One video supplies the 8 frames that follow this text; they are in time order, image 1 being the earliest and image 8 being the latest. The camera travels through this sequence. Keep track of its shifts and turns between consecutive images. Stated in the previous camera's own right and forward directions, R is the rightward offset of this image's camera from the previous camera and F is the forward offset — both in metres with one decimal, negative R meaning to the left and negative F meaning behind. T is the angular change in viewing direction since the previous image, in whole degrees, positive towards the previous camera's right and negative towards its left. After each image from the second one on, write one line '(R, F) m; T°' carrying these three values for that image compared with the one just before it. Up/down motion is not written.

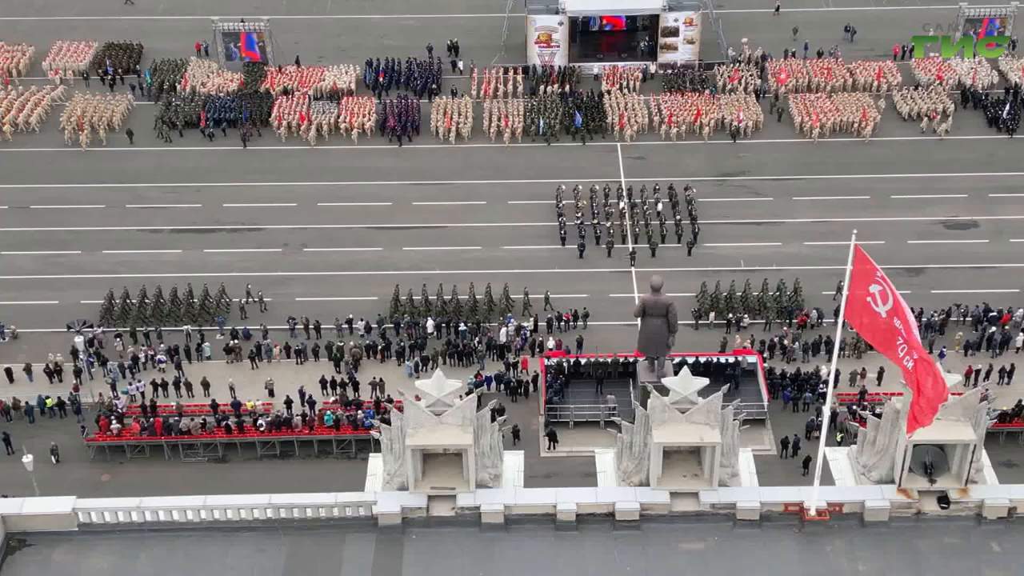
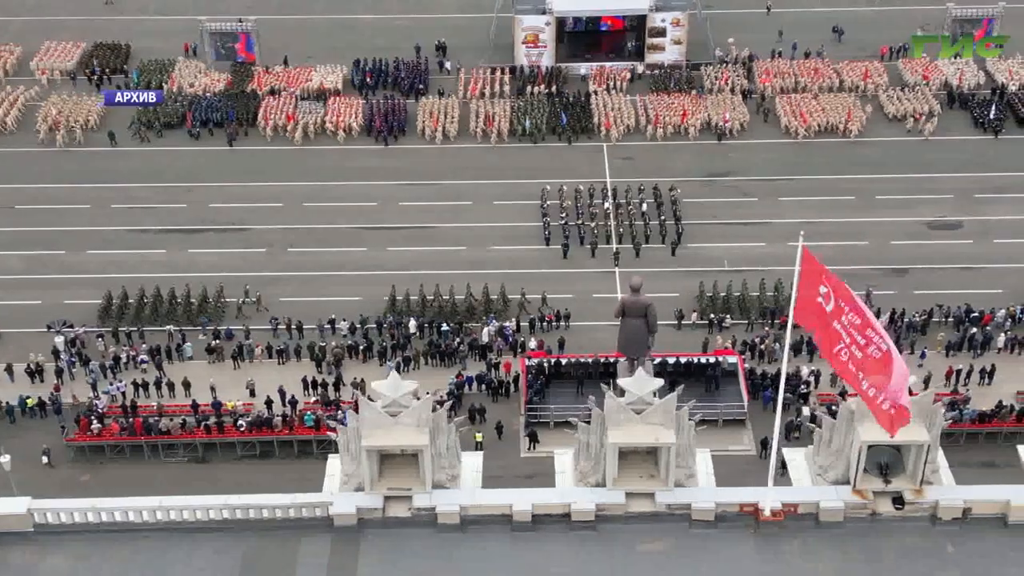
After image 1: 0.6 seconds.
(+0.7, 0.0) m; 0°
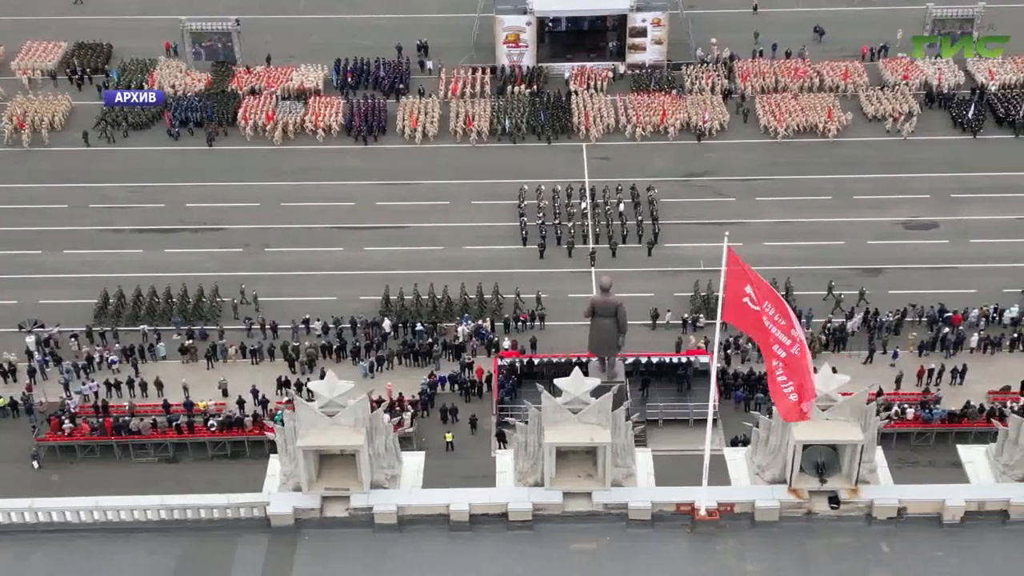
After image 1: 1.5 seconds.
(+1.0, -0.1) m; 0°
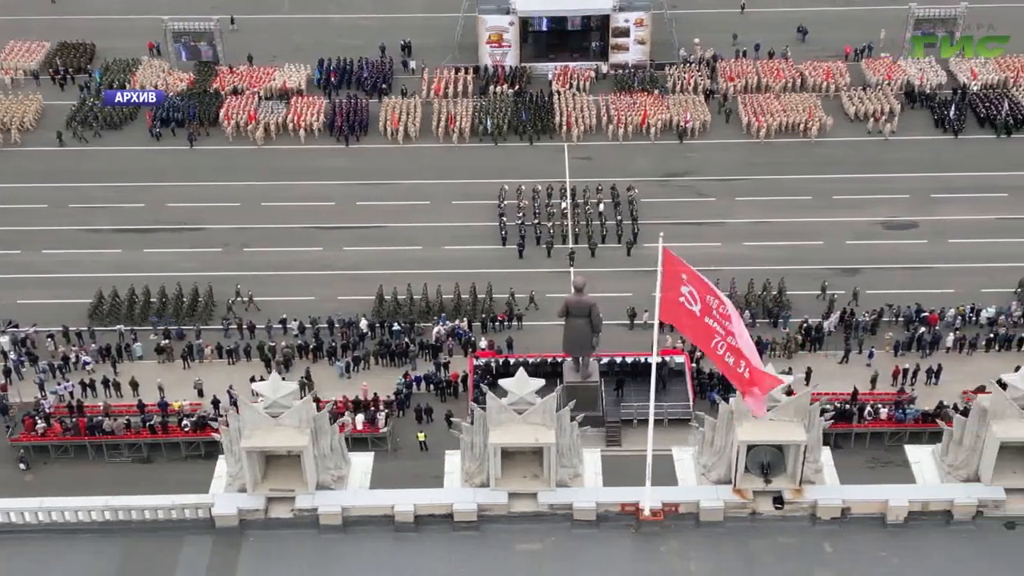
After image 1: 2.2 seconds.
(+0.8, 0.0) m; 0°
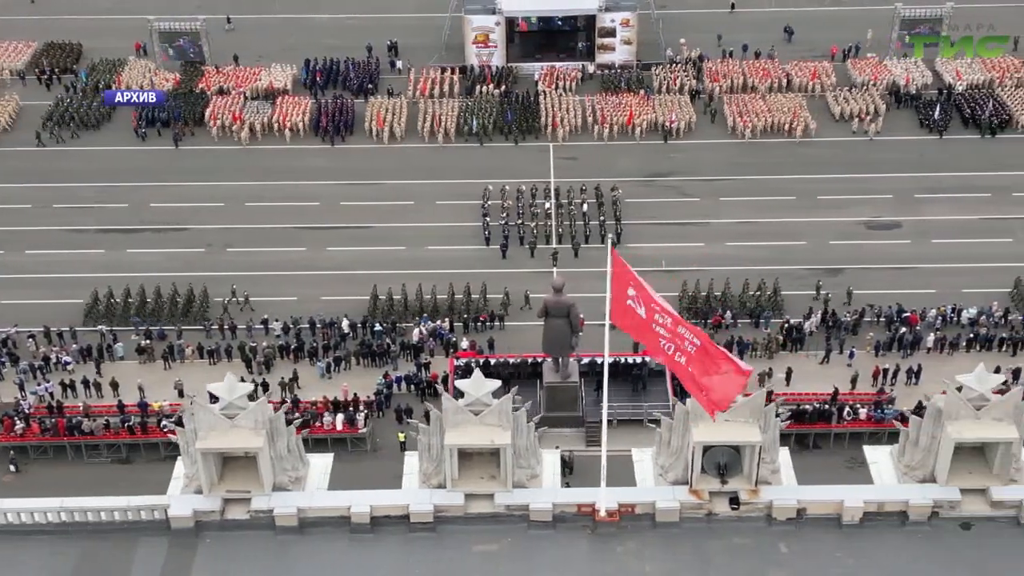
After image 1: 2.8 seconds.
(+0.7, 0.0) m; 0°
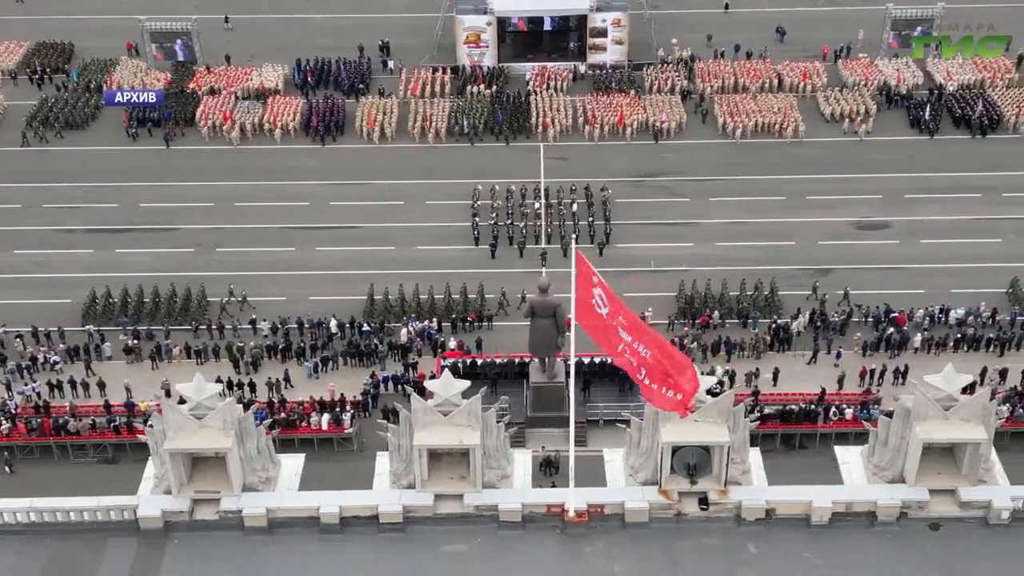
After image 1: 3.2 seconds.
(+0.5, 0.0) m; 0°
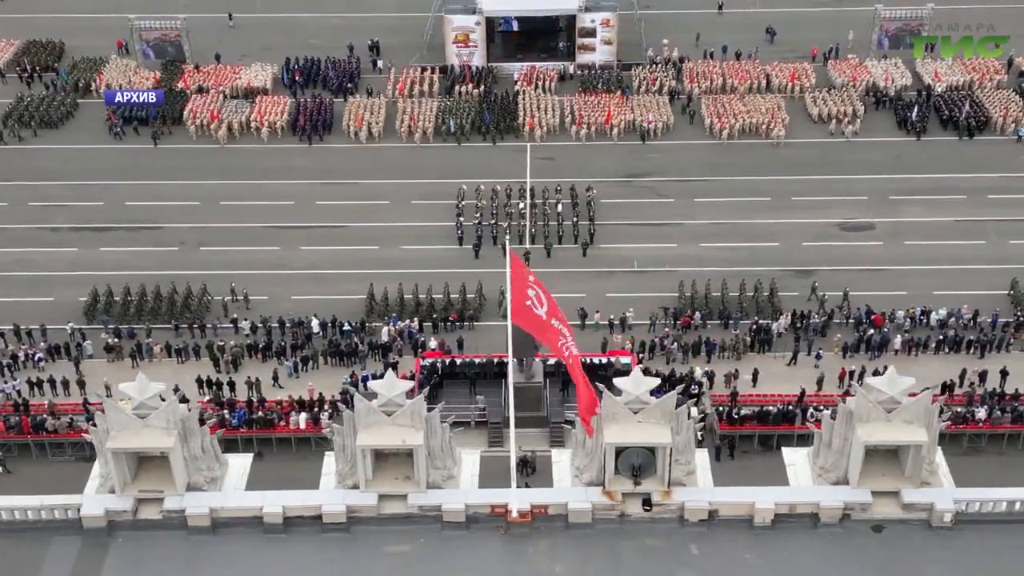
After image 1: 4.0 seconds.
(+1.0, 0.0) m; 0°
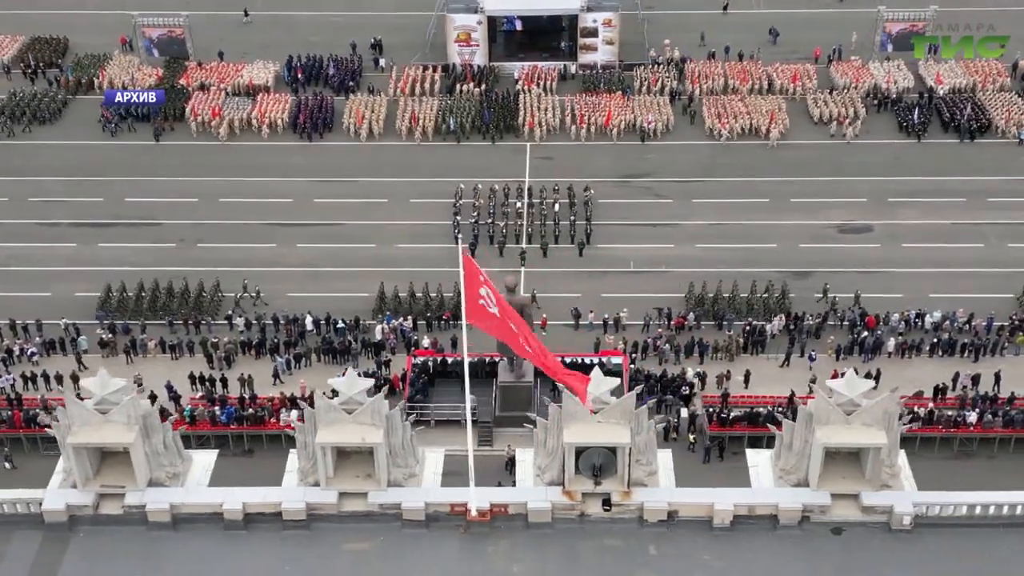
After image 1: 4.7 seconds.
(+0.9, 0.0) m; -1°
